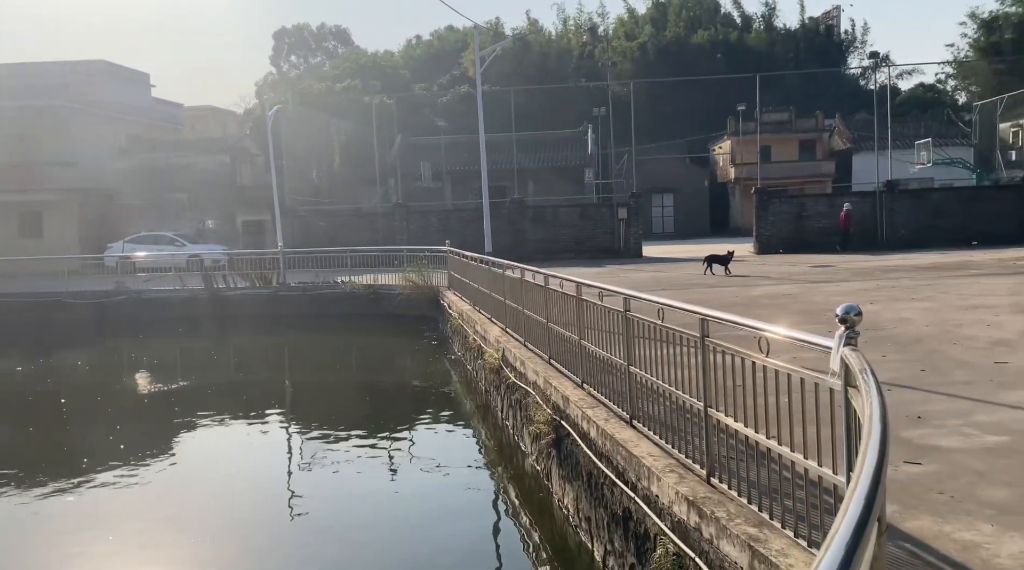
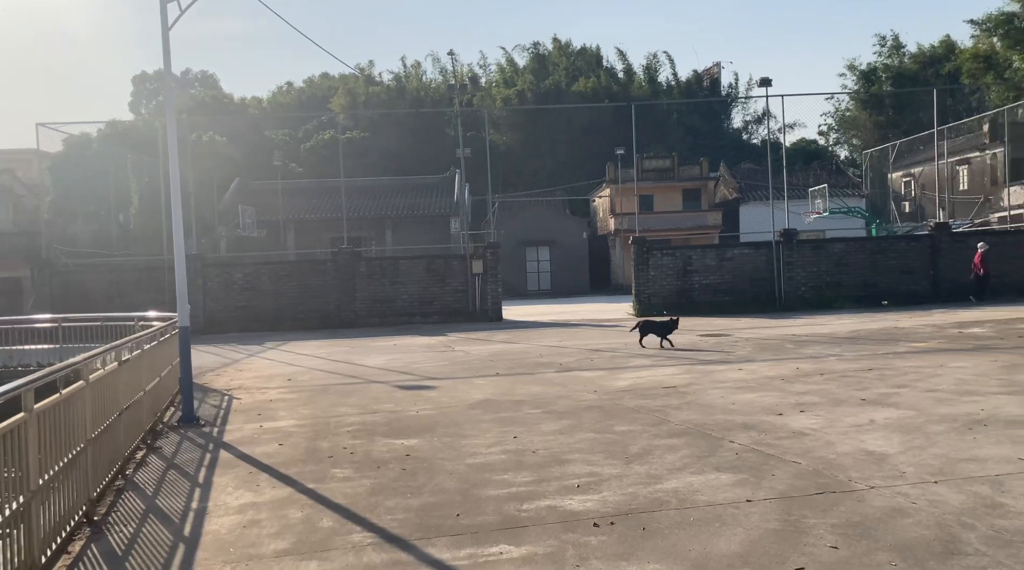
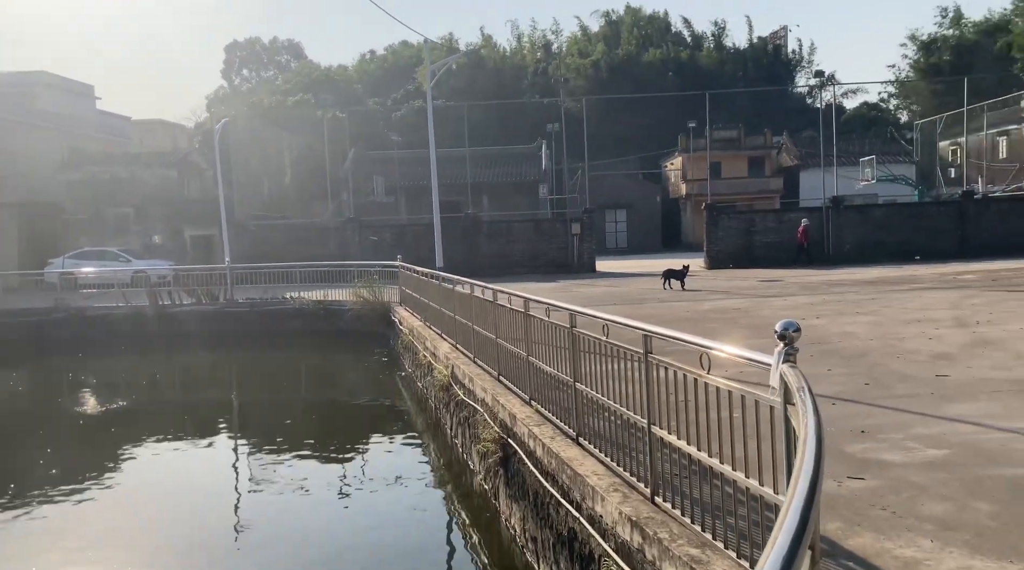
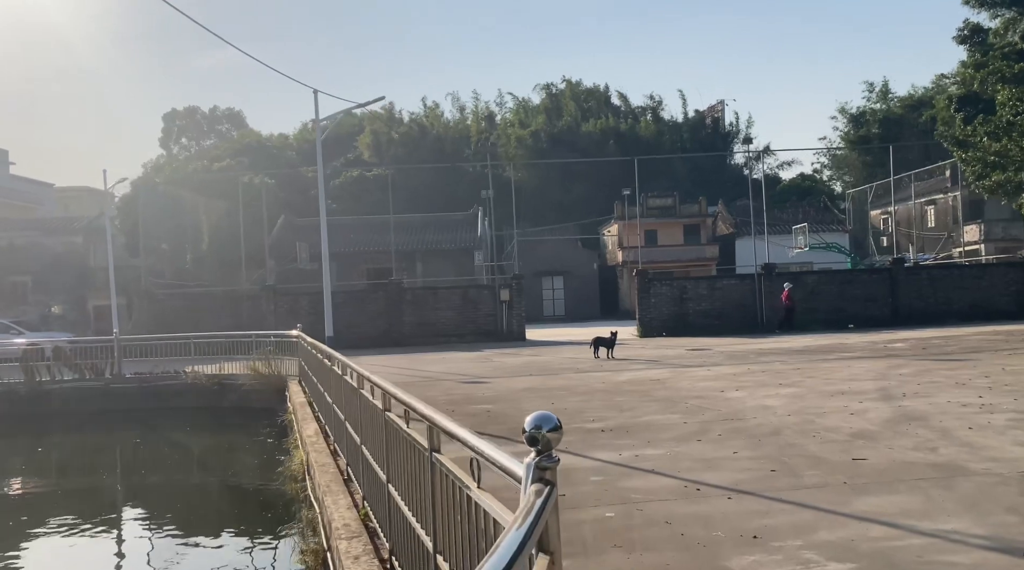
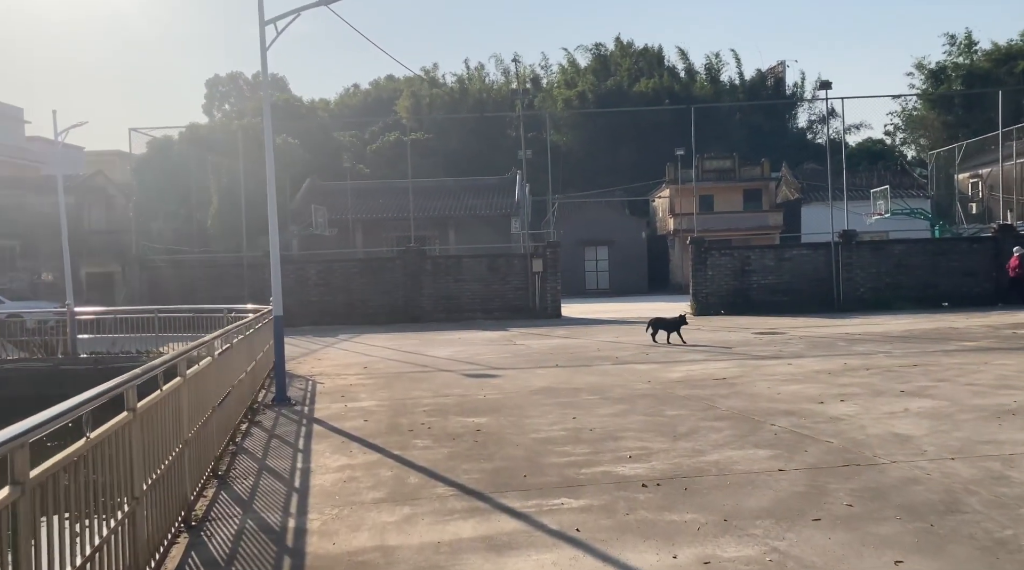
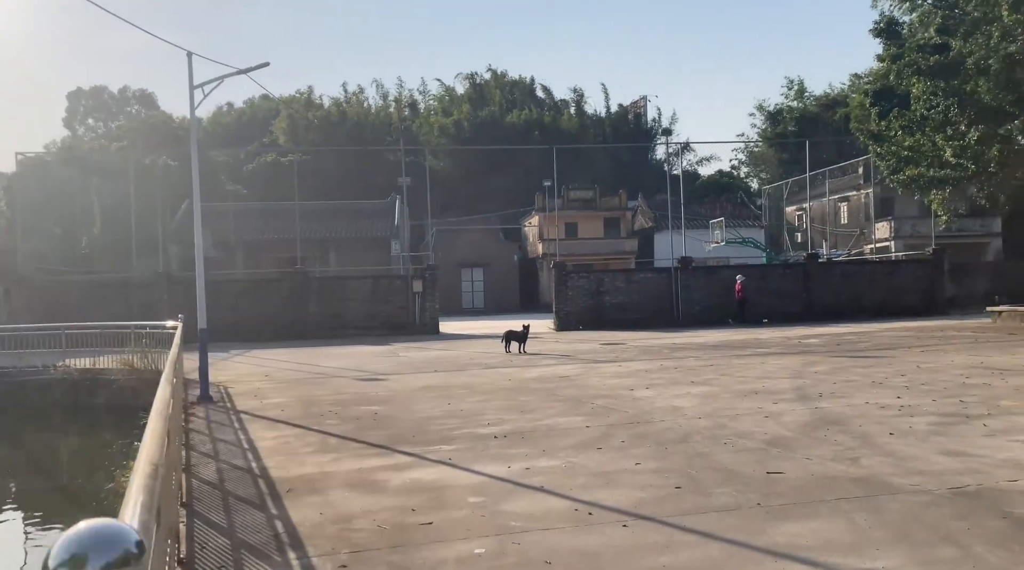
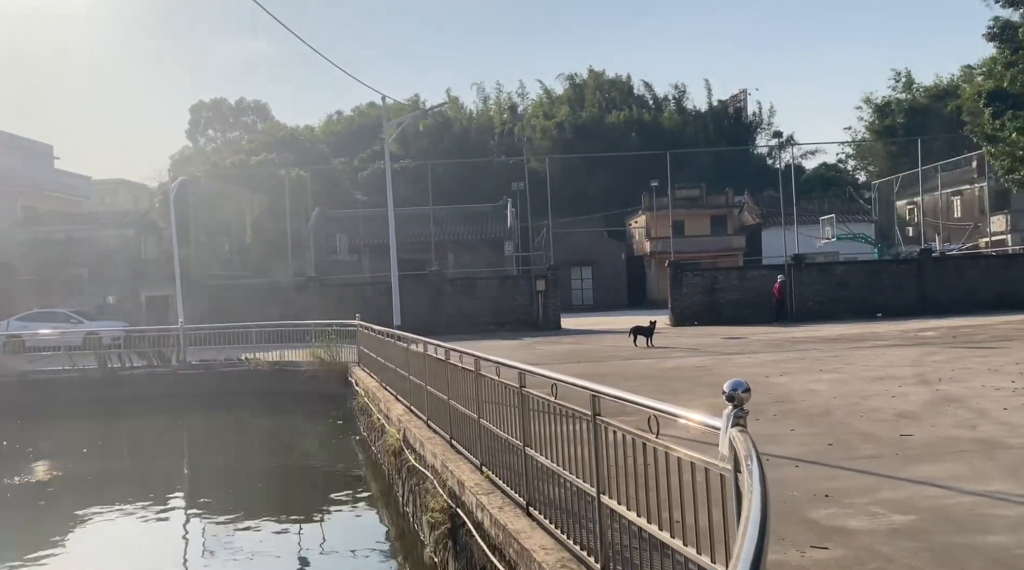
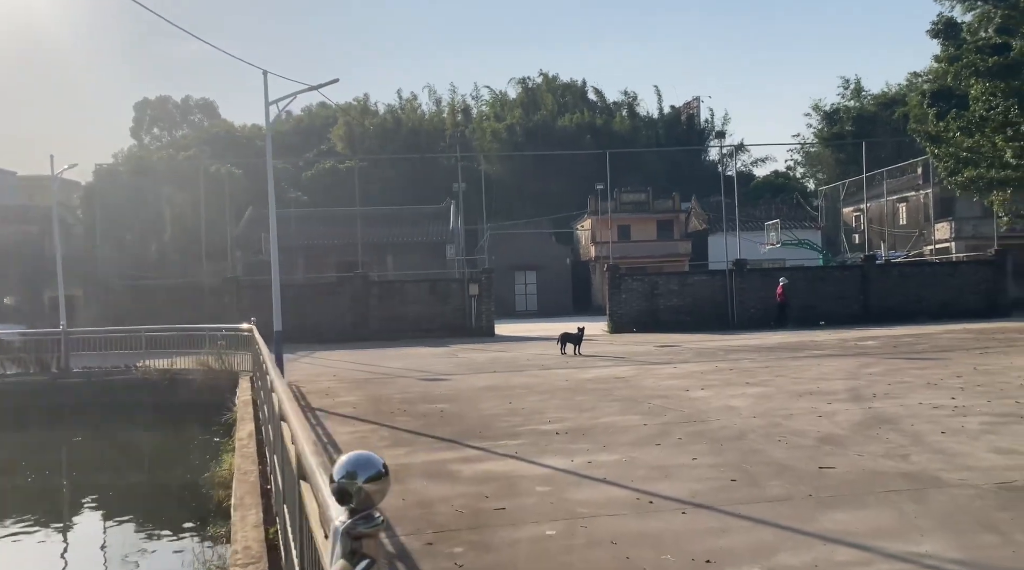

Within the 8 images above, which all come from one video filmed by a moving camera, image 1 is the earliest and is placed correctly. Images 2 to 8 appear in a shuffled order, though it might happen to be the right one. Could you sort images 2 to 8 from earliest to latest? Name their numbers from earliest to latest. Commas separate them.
3, 7, 4, 8, 6, 5, 2
